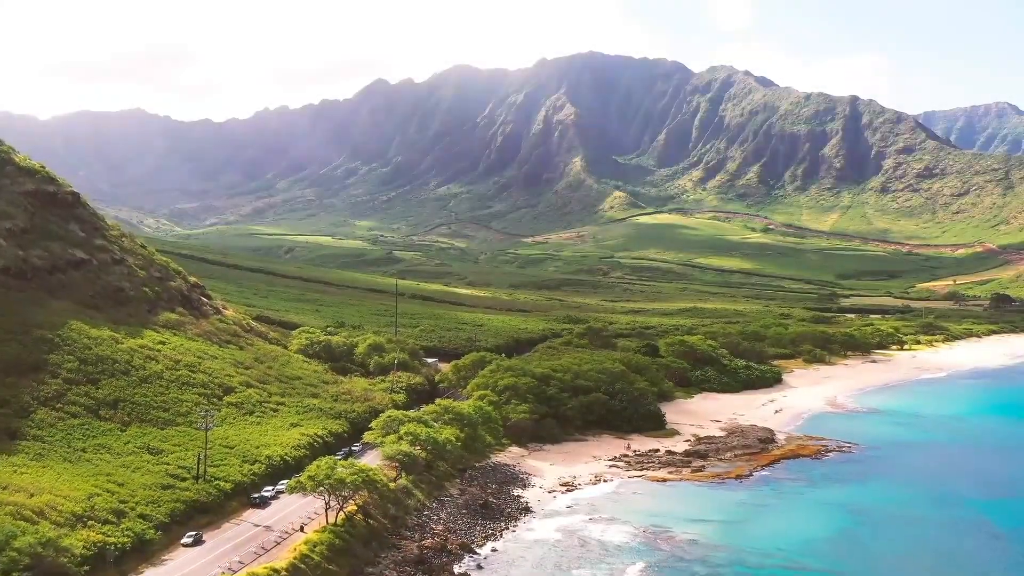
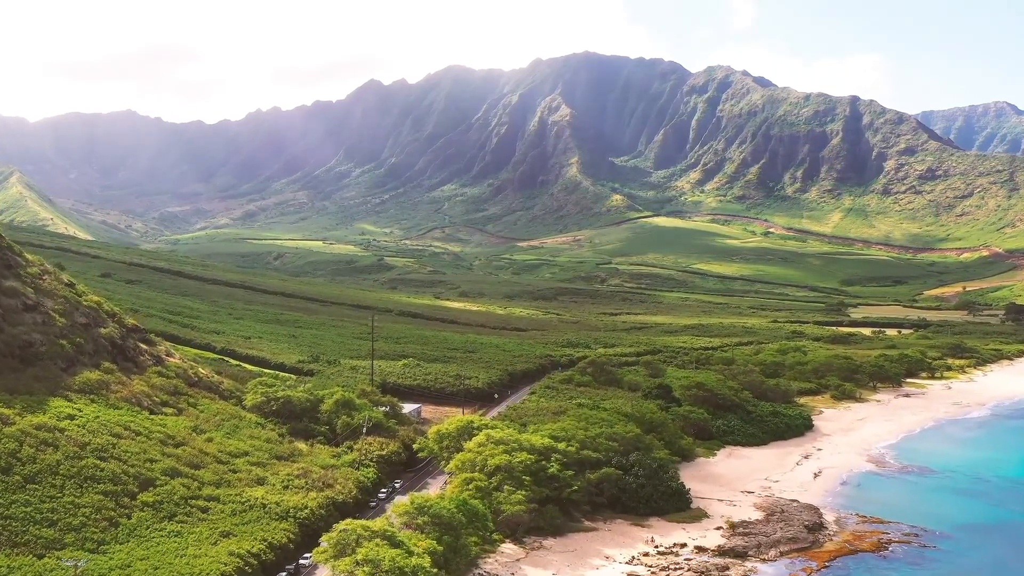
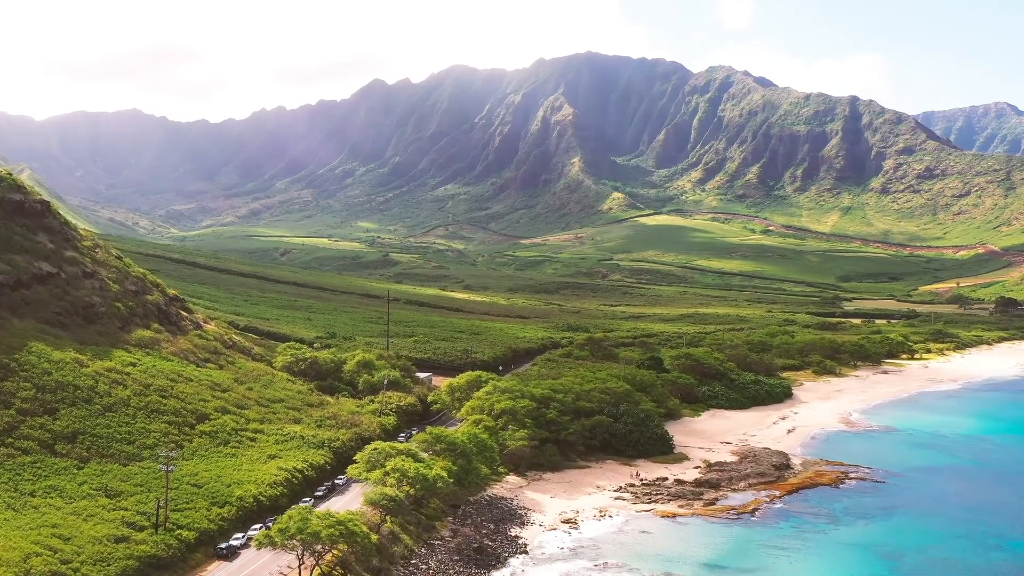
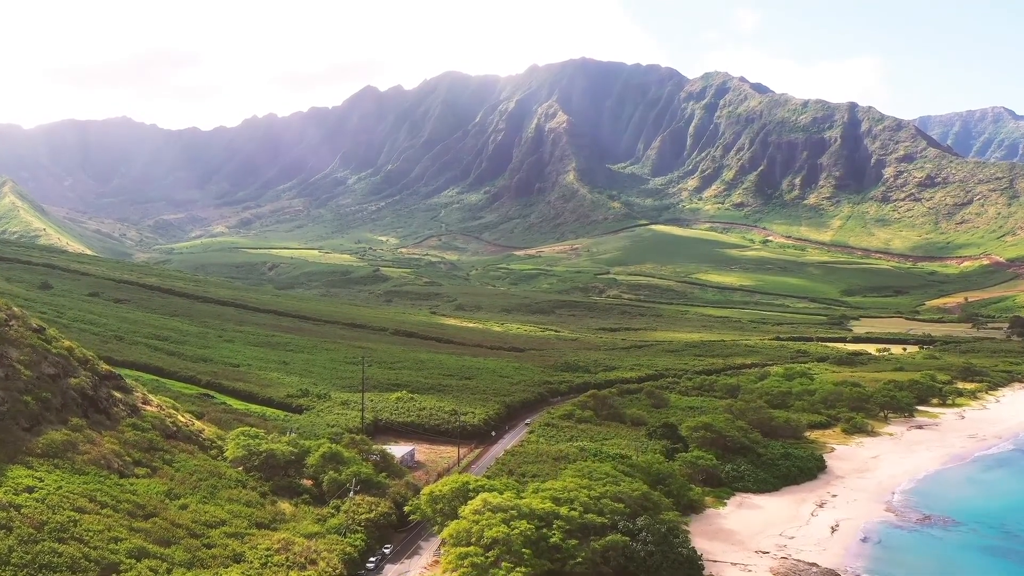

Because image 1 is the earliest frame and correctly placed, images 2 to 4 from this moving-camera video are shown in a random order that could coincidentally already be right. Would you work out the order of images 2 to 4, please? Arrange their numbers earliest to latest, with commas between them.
3, 2, 4
